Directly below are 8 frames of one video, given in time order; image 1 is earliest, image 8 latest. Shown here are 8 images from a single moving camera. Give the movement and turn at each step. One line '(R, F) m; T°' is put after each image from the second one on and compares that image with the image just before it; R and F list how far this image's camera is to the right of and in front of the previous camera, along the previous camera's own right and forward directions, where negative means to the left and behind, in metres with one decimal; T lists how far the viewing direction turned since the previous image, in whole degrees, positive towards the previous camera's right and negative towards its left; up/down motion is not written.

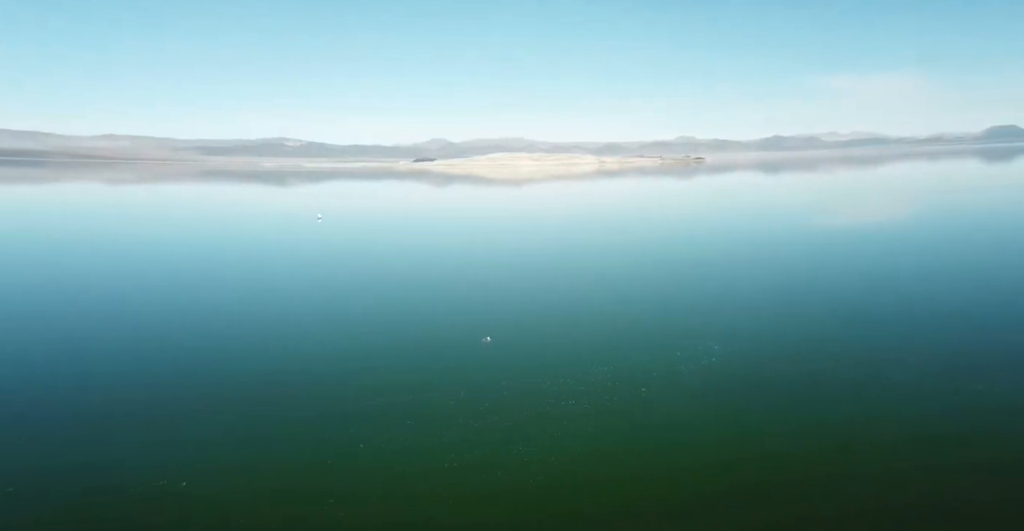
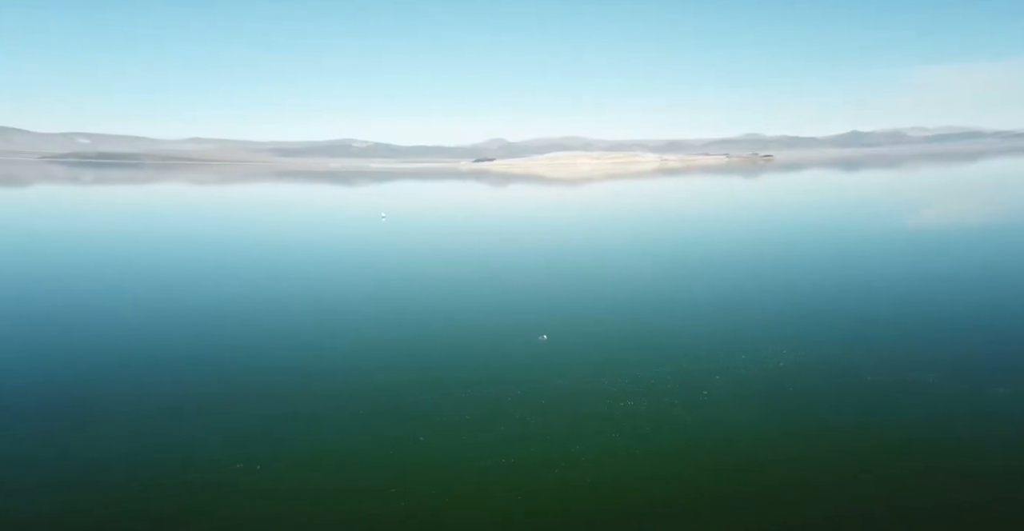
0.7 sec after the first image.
(0.0, +0.2) m; -5°
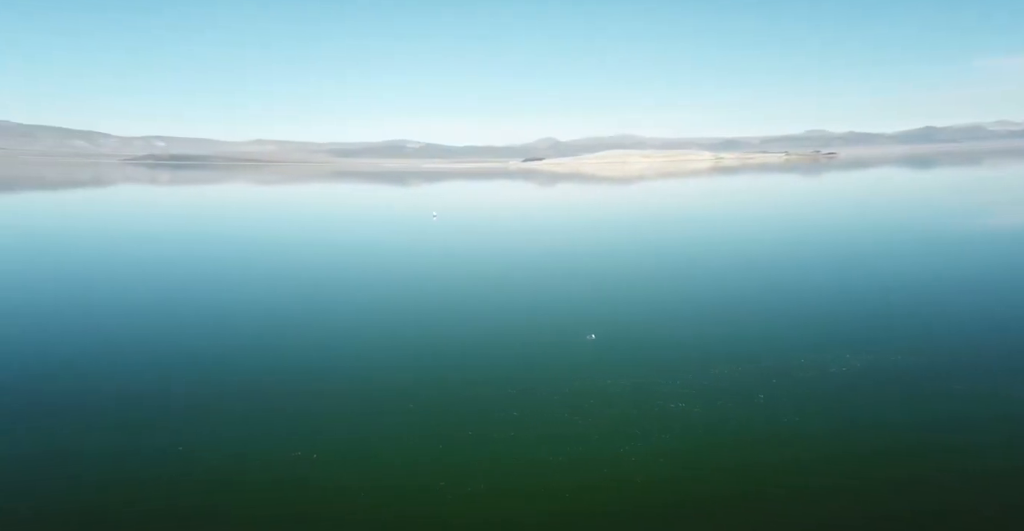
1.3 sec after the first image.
(+0.1, +0.3) m; -4°
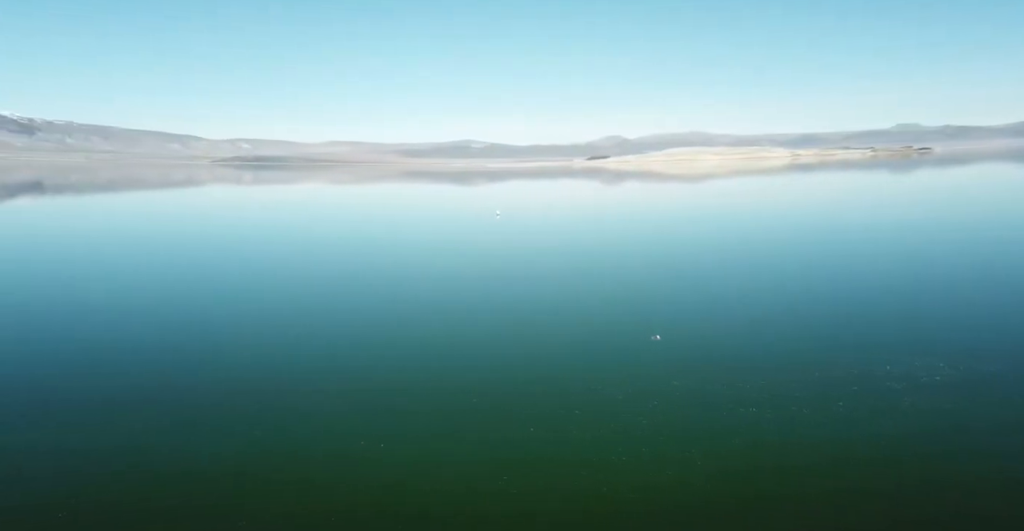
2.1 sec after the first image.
(+0.1, +0.5) m; -6°
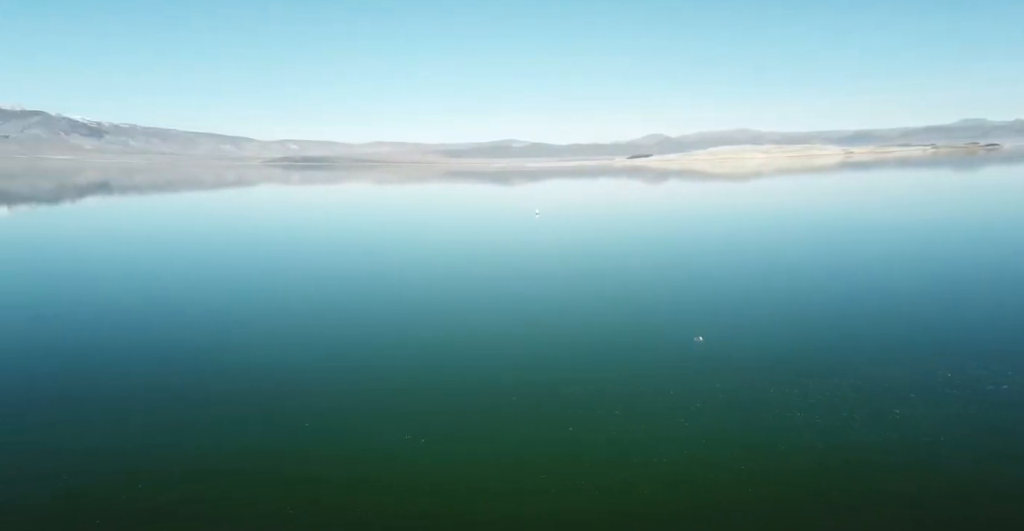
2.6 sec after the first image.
(-0.2, 0.0) m; -3°
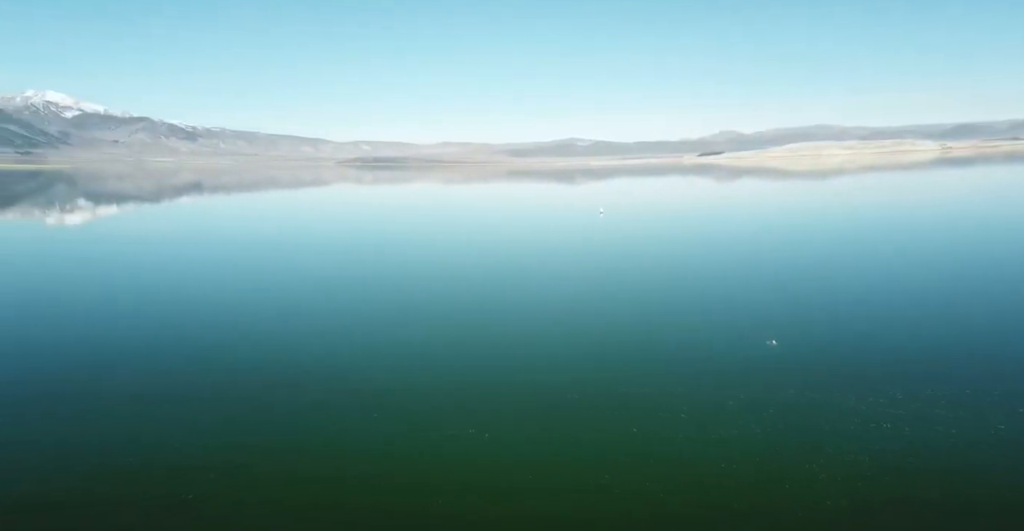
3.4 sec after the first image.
(-0.1, -0.2) m; -5°
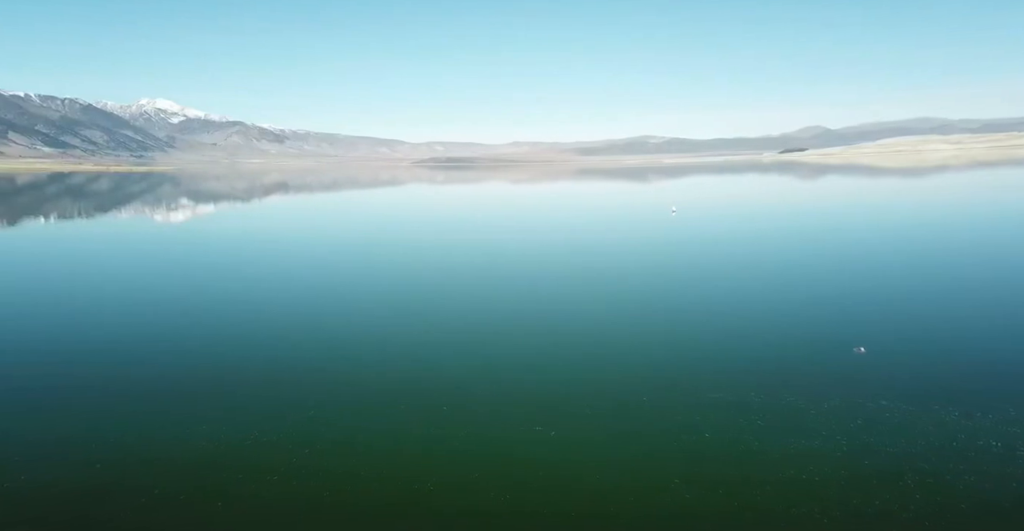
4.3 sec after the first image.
(+0.2, -0.6) m; -6°
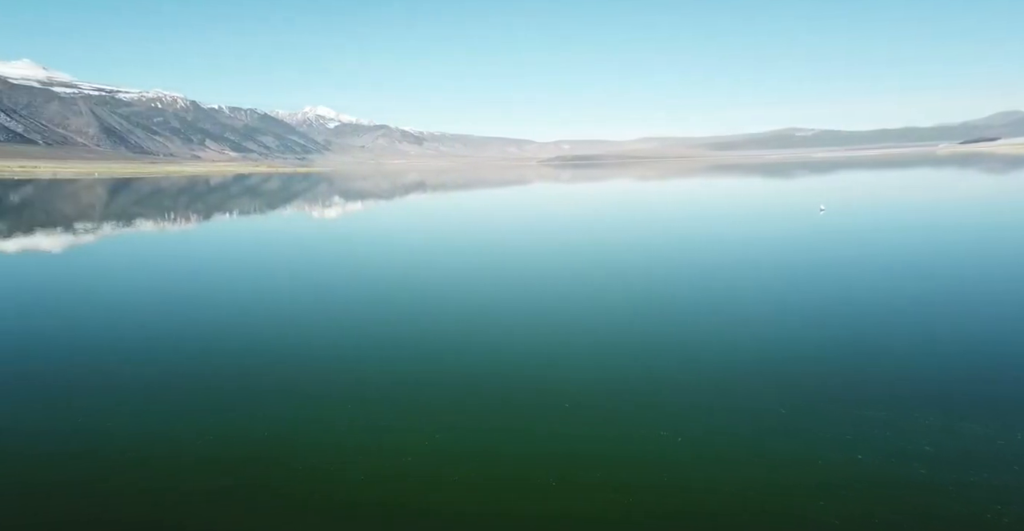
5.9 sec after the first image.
(+0.7, -1.2) m; -11°
